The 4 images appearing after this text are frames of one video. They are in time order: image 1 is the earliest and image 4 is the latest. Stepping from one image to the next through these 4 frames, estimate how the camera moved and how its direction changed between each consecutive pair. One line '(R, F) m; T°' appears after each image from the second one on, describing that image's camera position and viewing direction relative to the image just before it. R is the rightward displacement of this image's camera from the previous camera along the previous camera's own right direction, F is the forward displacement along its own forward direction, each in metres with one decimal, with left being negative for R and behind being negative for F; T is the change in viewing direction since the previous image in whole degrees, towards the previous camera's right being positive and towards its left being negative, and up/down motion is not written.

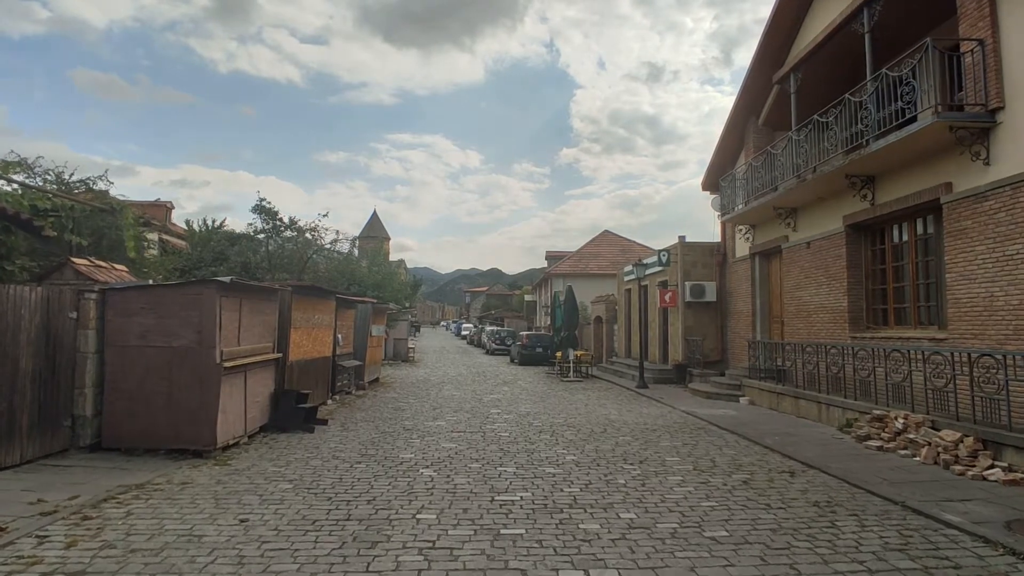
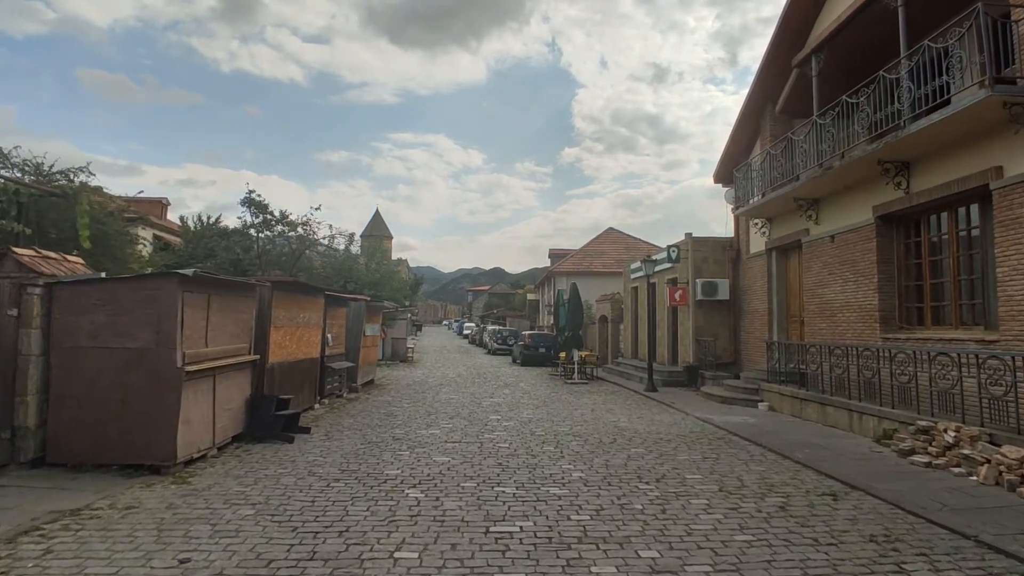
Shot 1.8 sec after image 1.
(0.0, +0.9) m; 0°
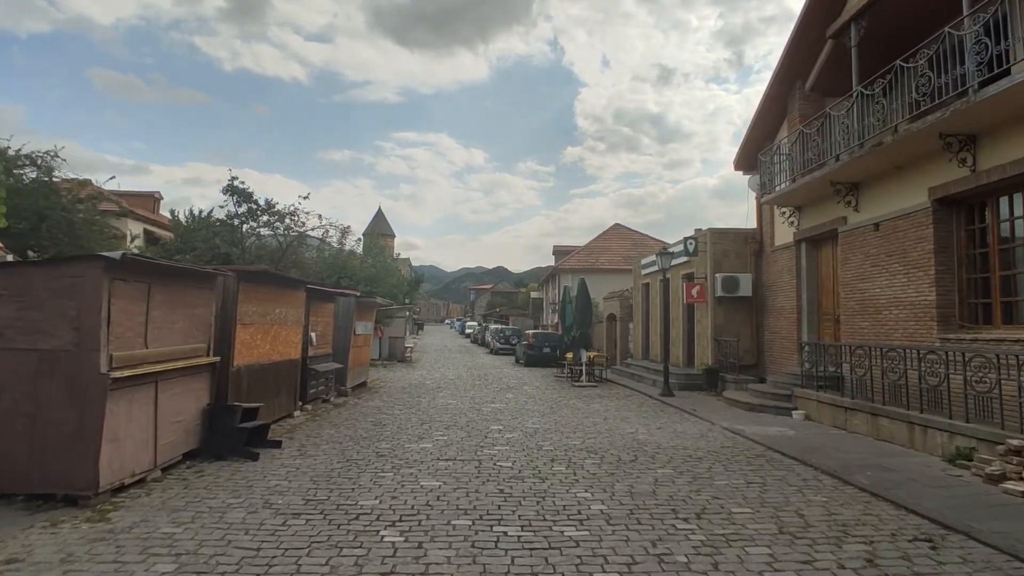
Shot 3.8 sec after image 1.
(0.0, +1.3) m; 0°
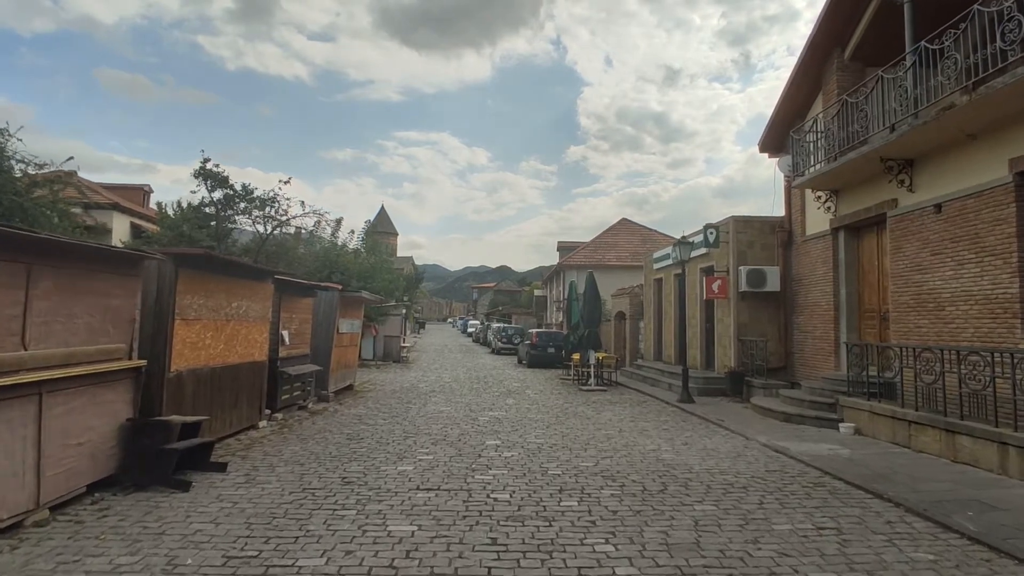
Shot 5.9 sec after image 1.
(0.0, +1.5) m; 0°
